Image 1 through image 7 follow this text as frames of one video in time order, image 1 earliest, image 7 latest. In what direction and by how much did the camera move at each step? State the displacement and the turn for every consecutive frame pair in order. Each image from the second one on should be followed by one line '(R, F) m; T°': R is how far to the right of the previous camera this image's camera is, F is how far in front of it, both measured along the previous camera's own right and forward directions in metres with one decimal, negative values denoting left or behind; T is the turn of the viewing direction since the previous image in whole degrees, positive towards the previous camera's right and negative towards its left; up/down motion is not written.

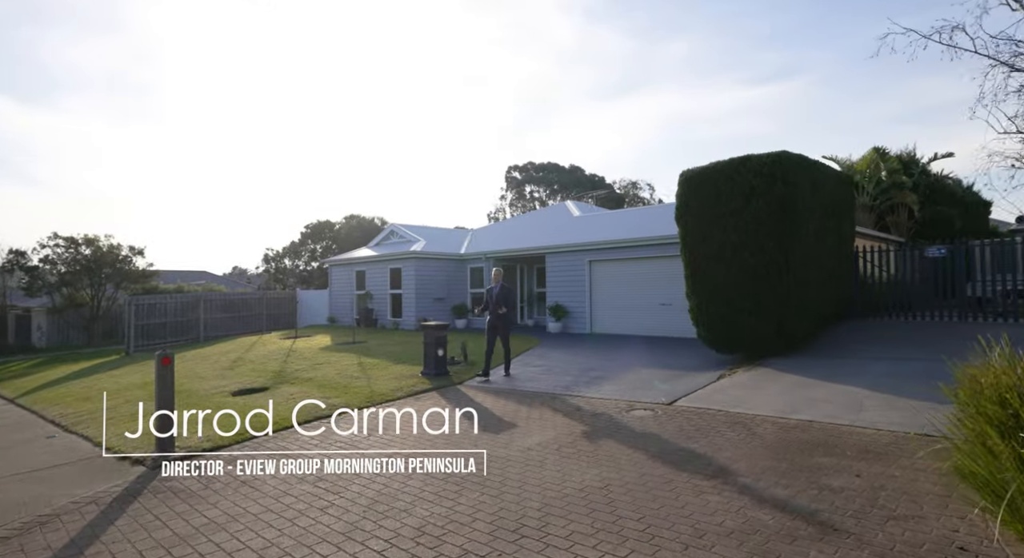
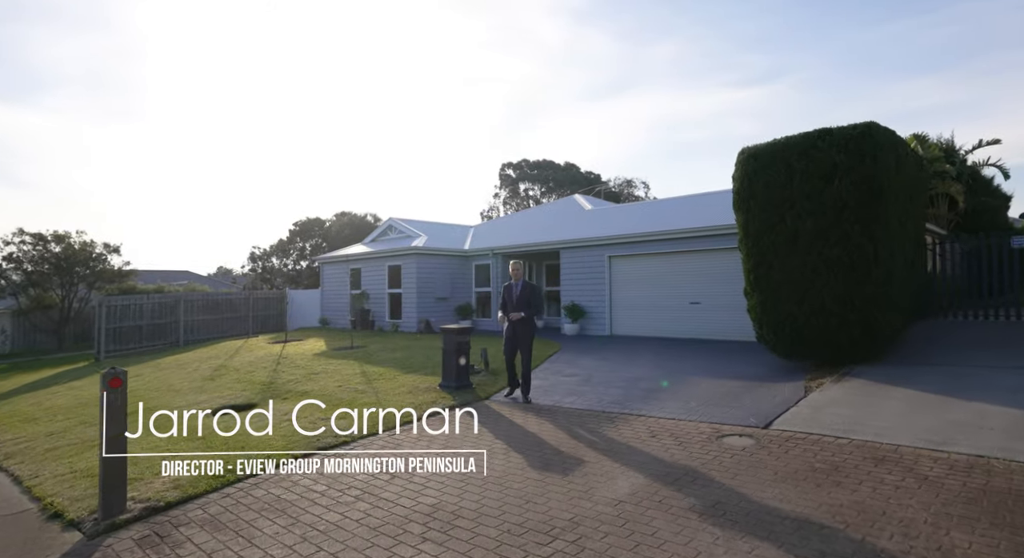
(-0.6, +1.4) m; +1°
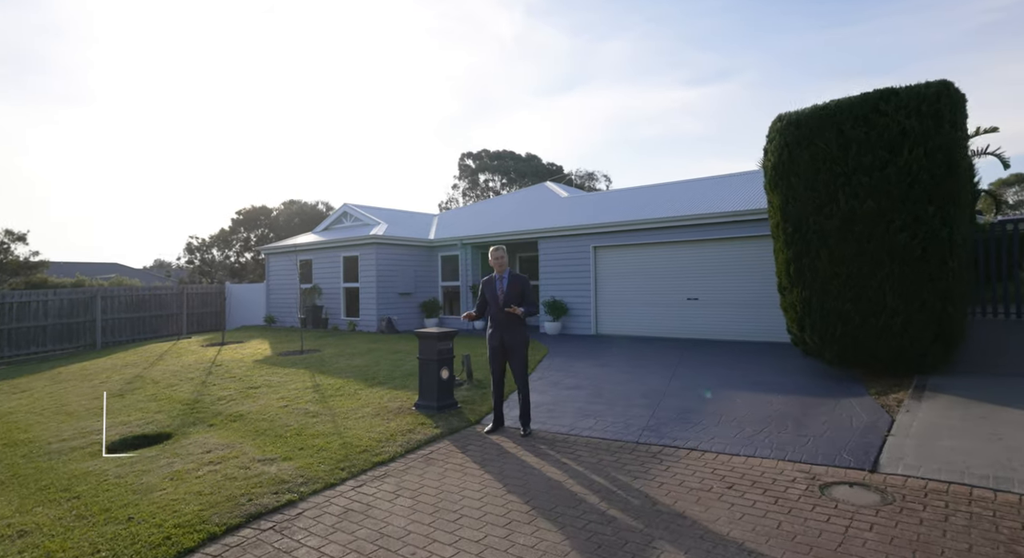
(-0.4, +1.7) m; +4°
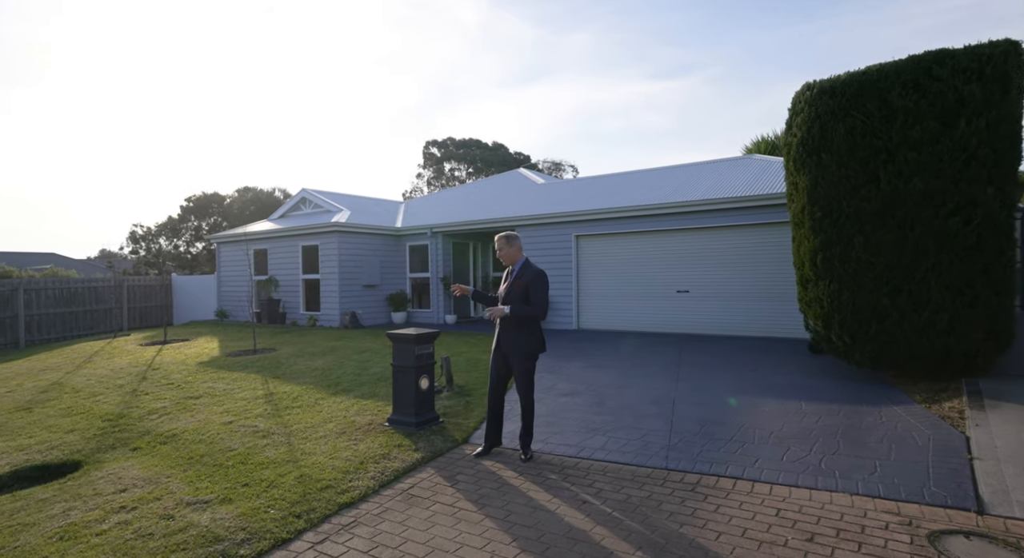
(-0.3, +1.0) m; +4°
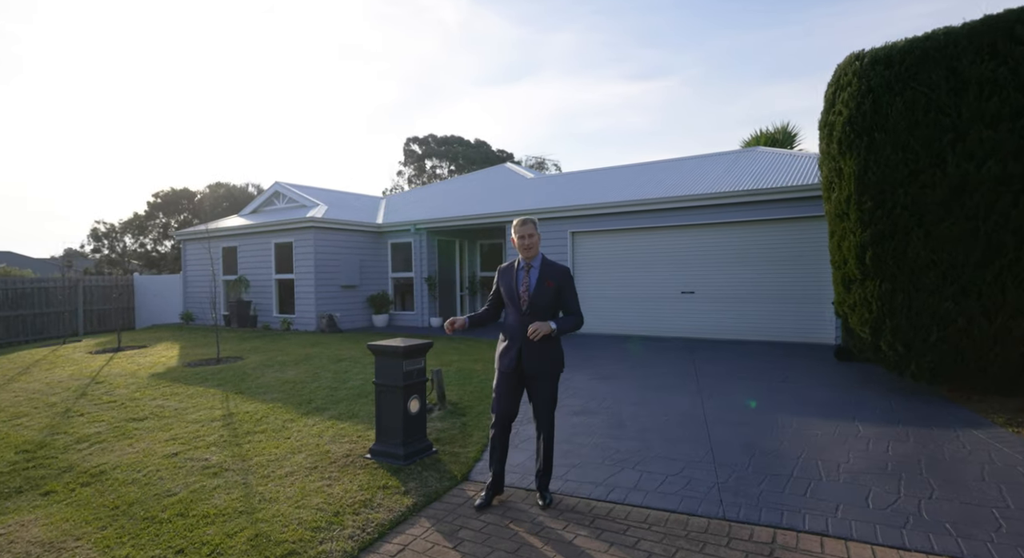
(-0.2, +0.9) m; +2°
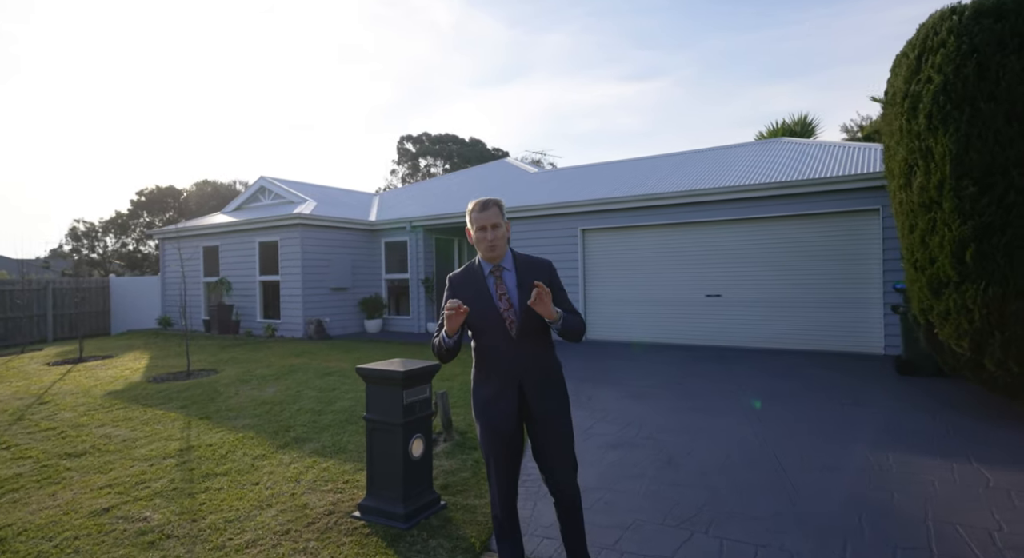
(-0.2, +1.0) m; +1°
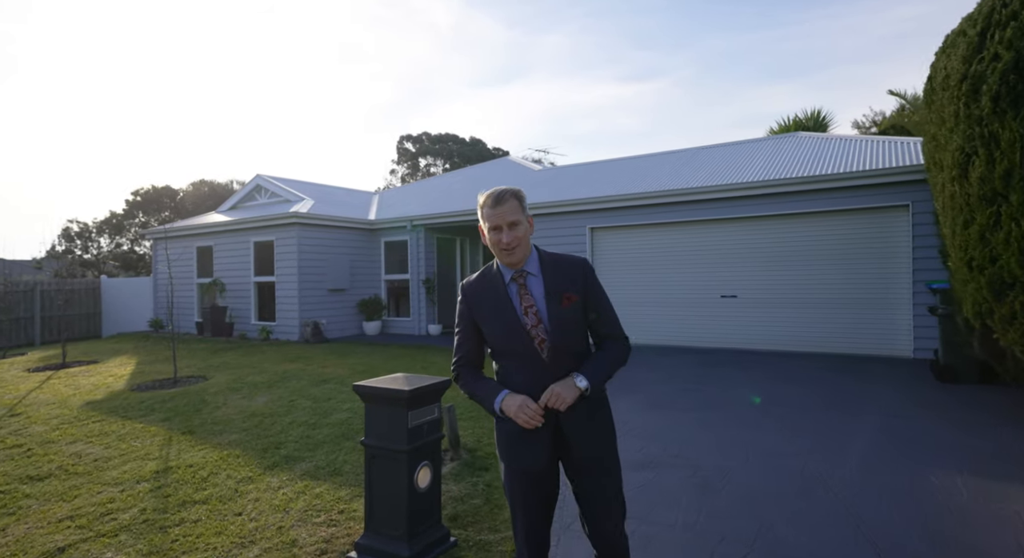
(-0.1, +0.5) m; 0°
